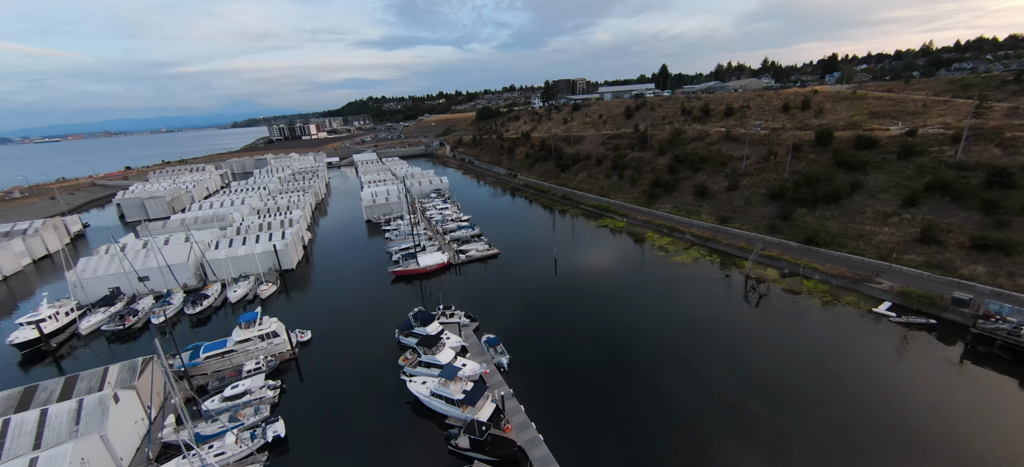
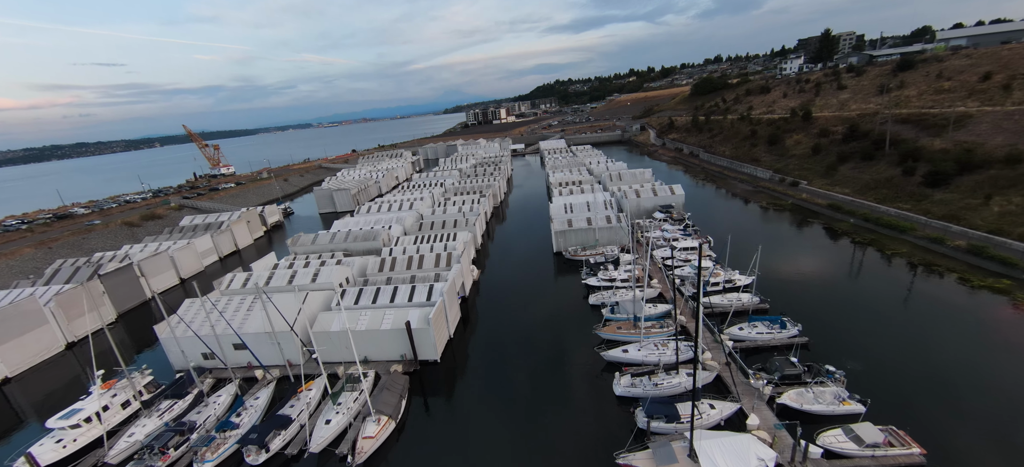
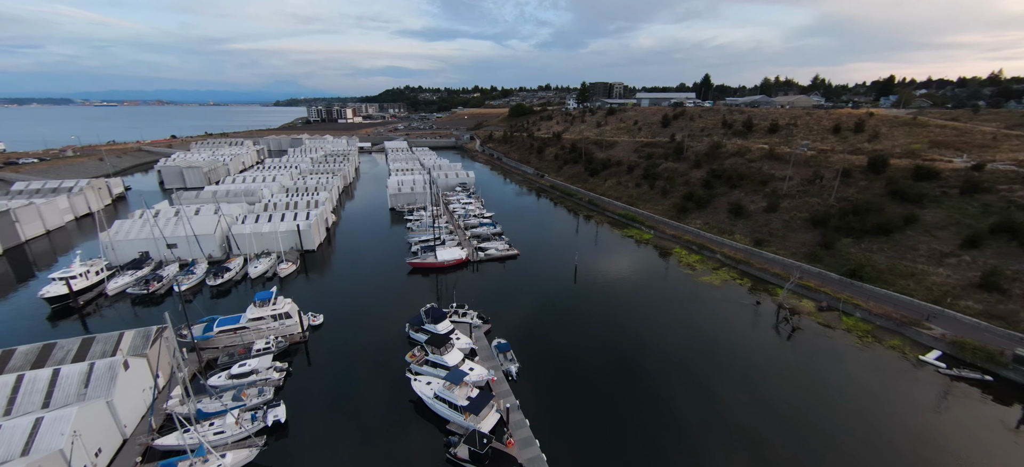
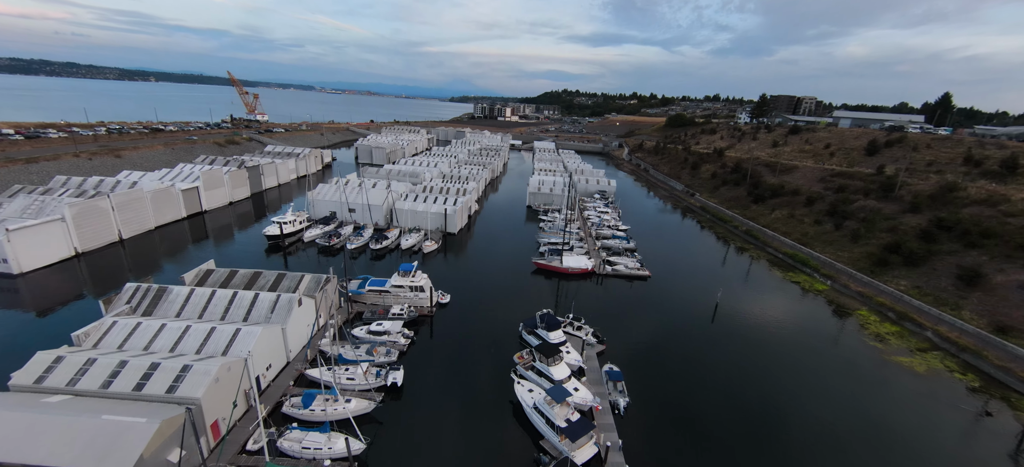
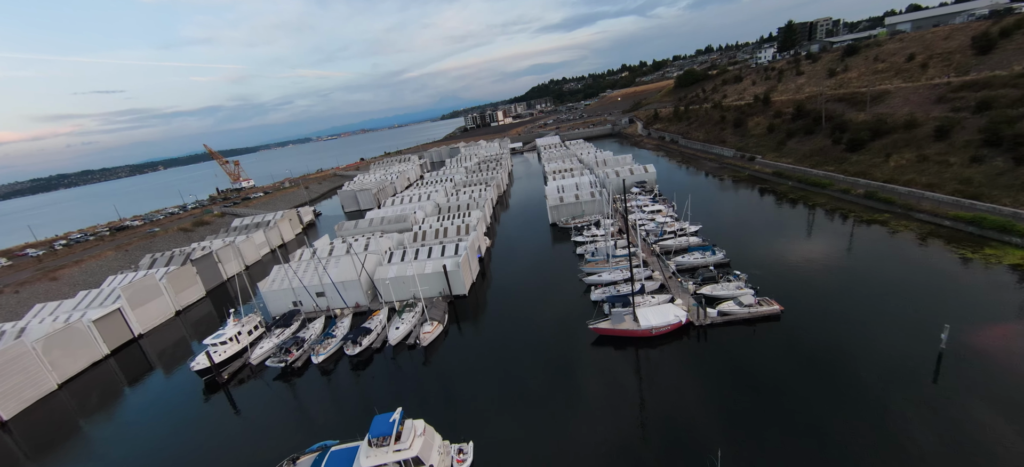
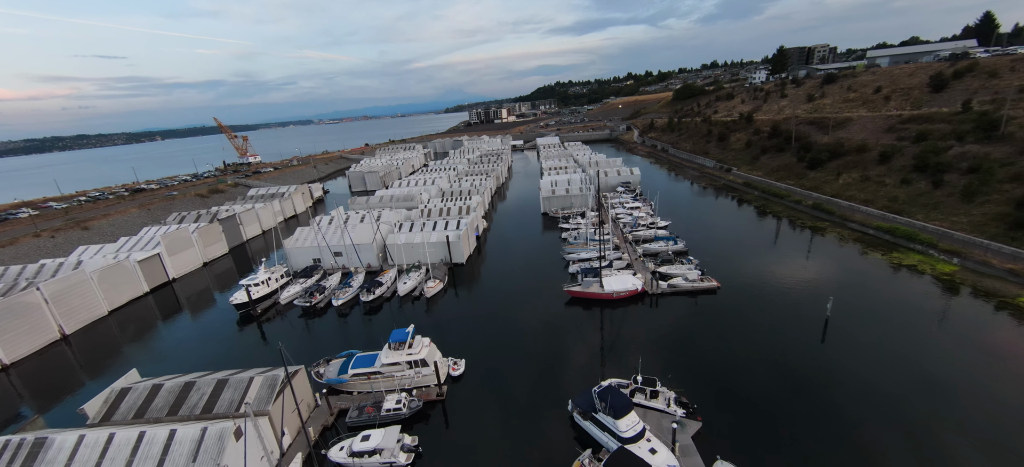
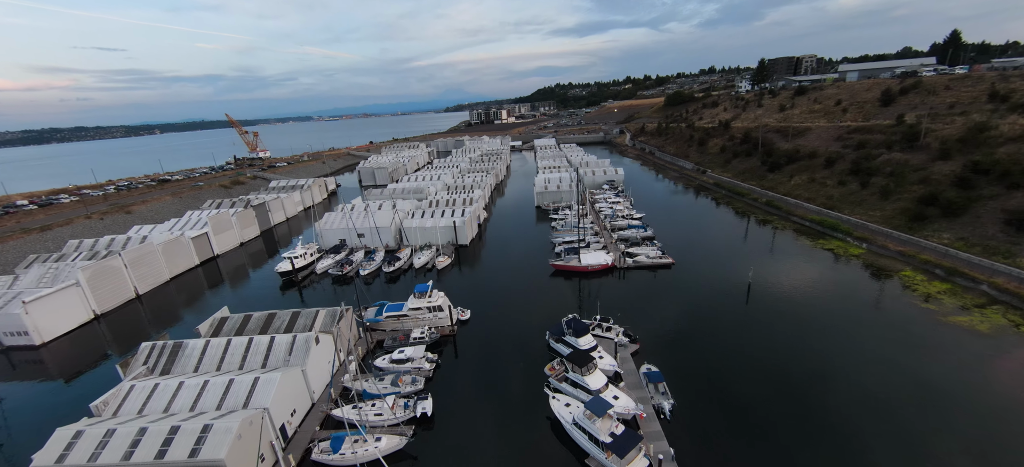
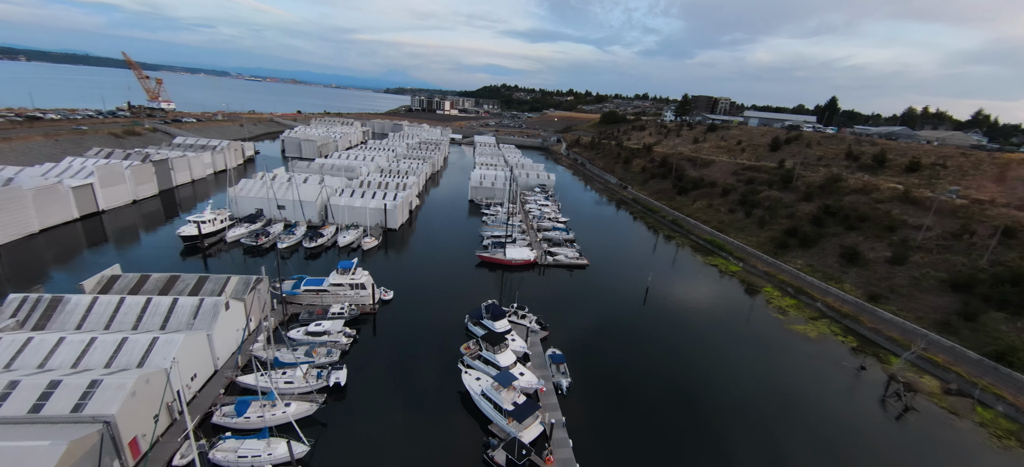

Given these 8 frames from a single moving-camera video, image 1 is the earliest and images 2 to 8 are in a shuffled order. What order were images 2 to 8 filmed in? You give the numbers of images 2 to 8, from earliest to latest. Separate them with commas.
3, 8, 4, 7, 6, 5, 2
